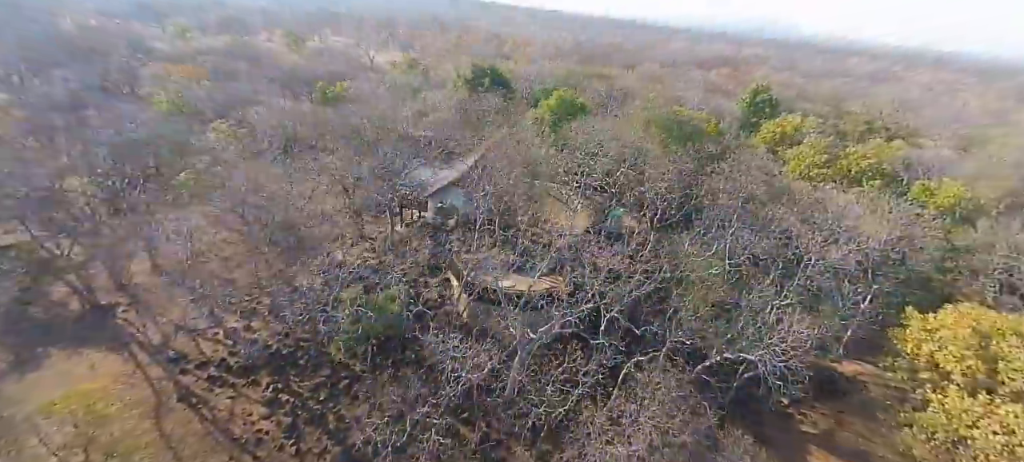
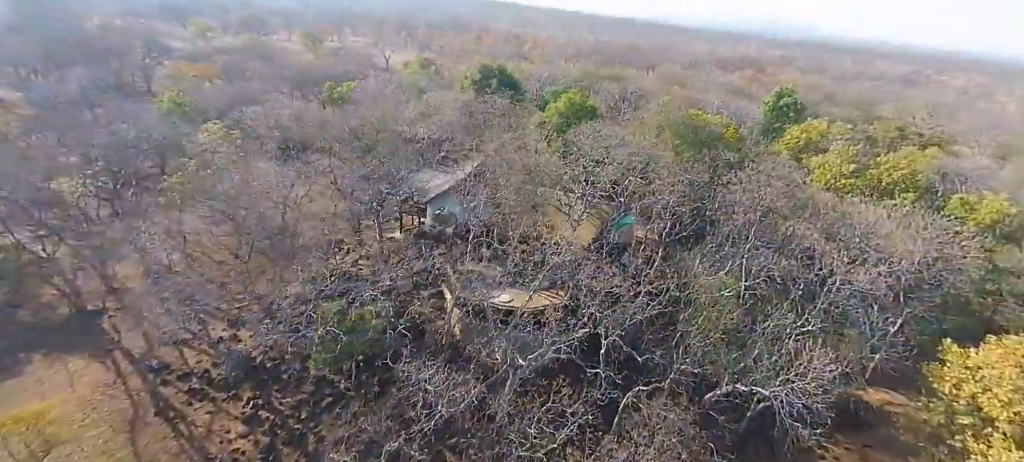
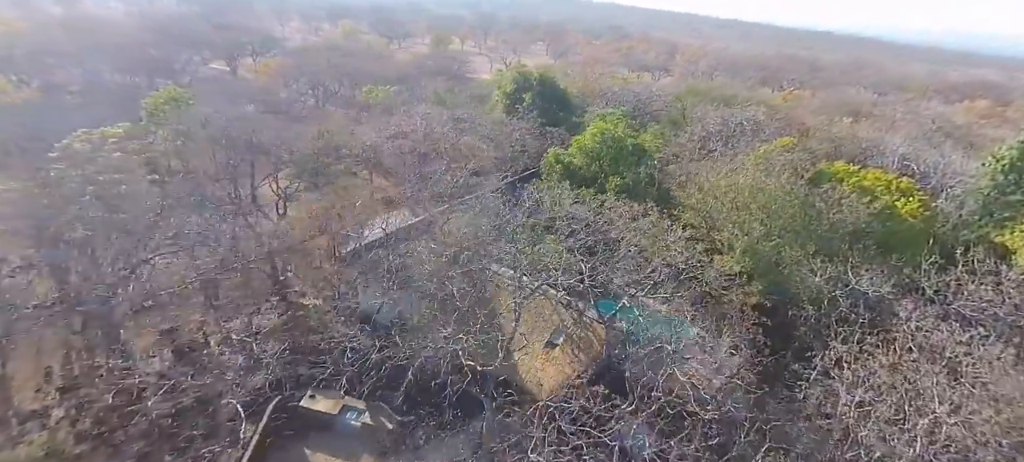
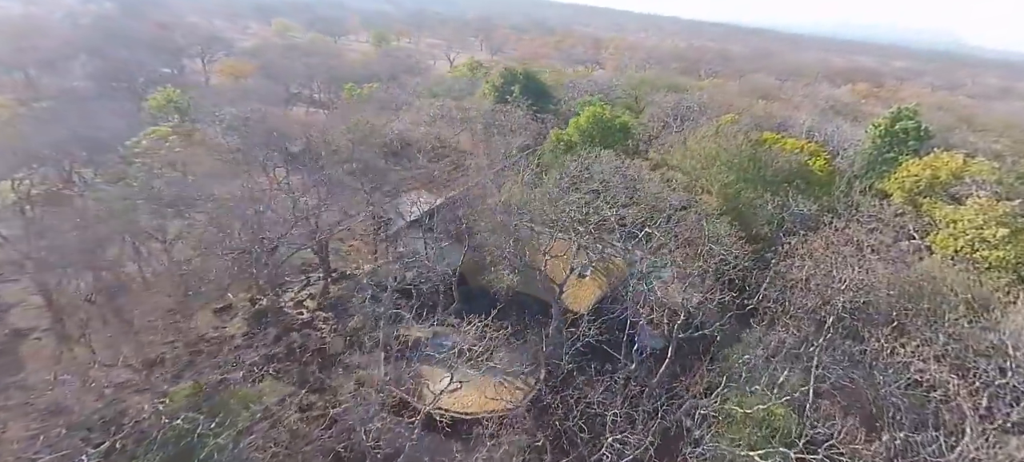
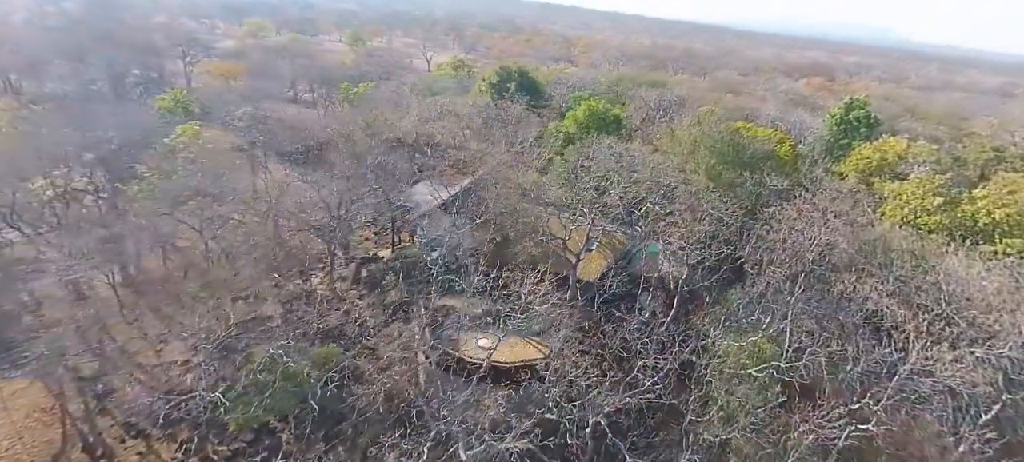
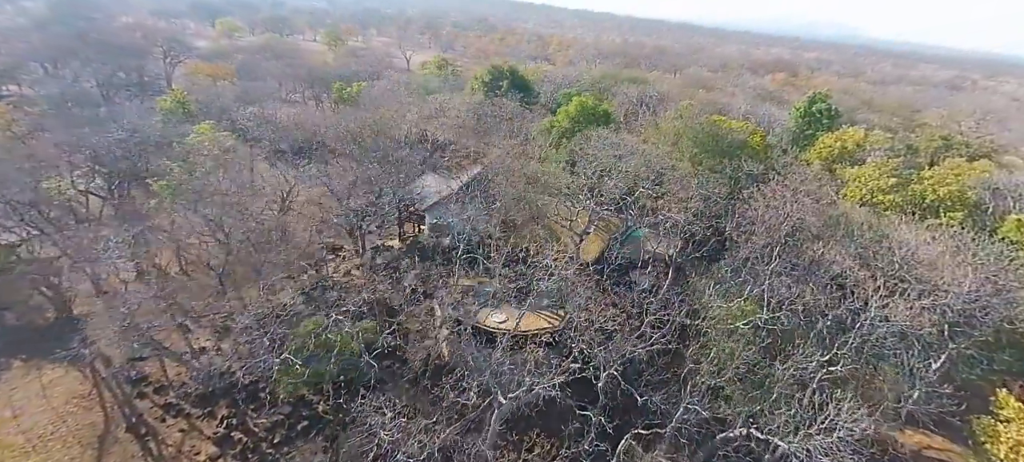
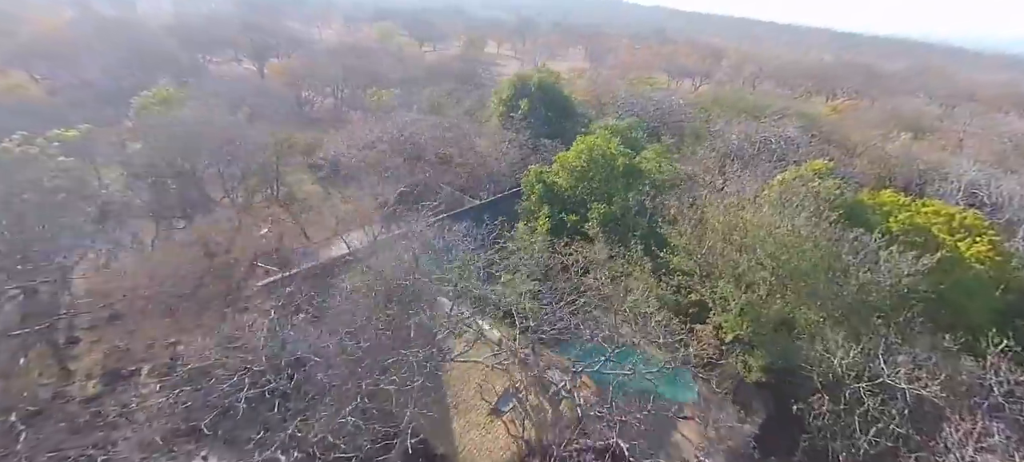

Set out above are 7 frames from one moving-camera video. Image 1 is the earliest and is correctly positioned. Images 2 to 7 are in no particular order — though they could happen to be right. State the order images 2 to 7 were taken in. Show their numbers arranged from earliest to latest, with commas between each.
2, 6, 5, 4, 3, 7
